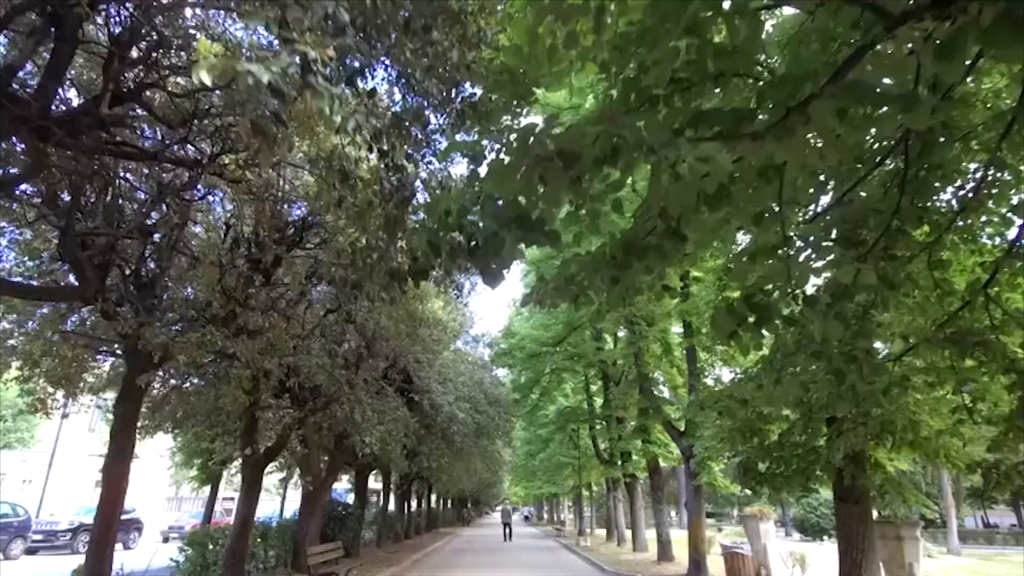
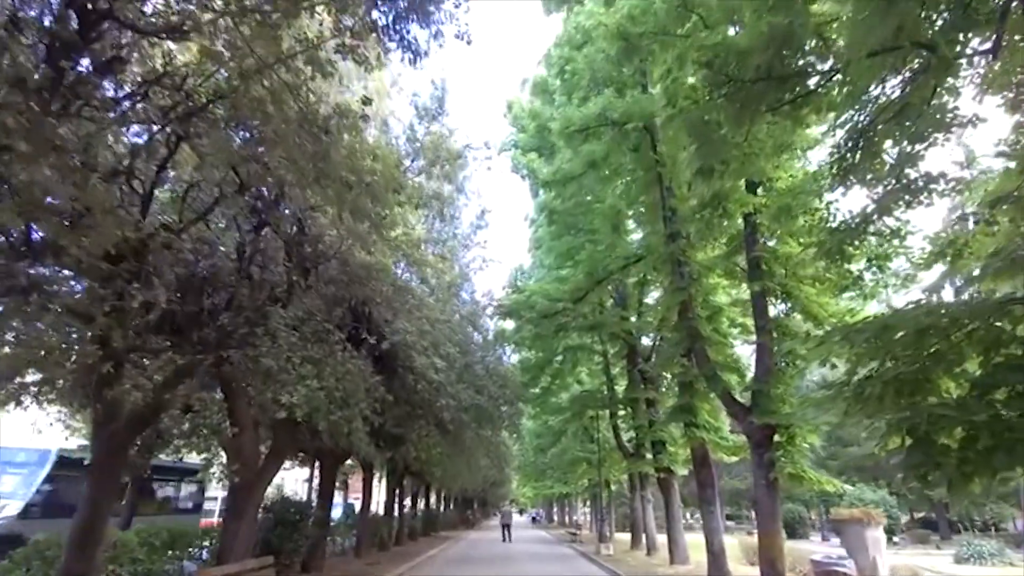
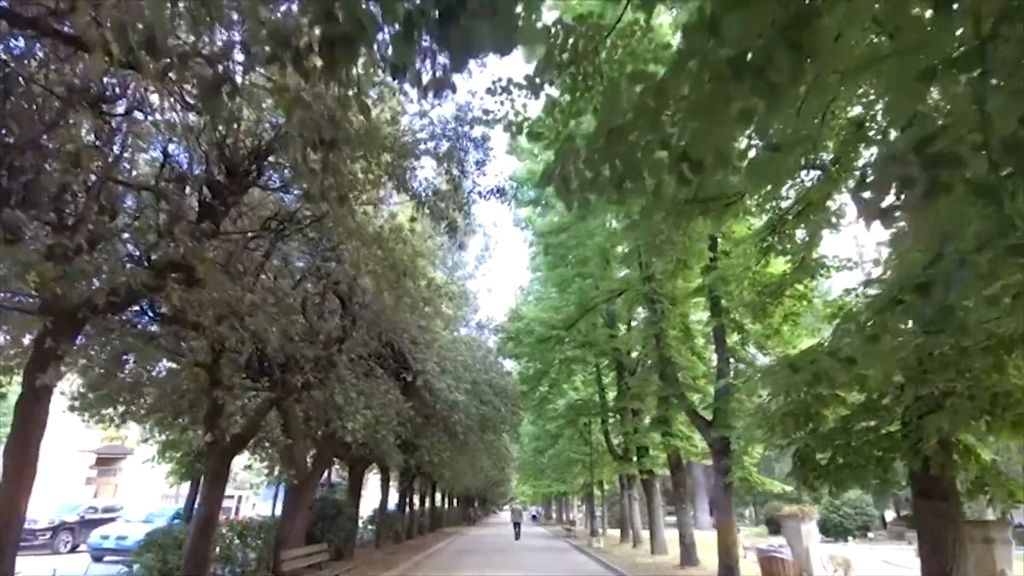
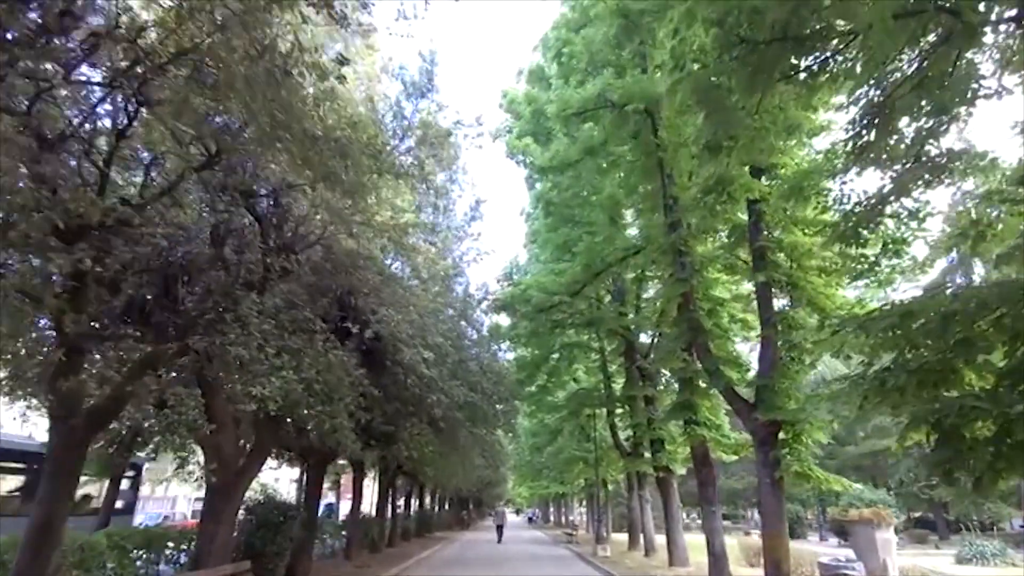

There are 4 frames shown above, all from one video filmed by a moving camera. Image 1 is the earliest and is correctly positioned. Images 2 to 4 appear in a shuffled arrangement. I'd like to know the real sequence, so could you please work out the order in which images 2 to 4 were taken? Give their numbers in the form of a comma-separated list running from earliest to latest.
3, 2, 4
